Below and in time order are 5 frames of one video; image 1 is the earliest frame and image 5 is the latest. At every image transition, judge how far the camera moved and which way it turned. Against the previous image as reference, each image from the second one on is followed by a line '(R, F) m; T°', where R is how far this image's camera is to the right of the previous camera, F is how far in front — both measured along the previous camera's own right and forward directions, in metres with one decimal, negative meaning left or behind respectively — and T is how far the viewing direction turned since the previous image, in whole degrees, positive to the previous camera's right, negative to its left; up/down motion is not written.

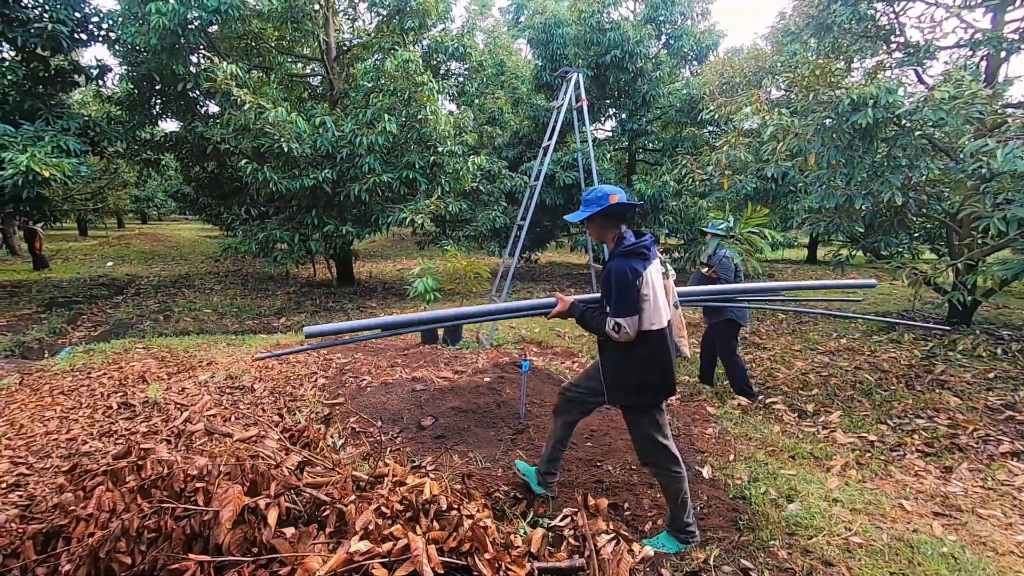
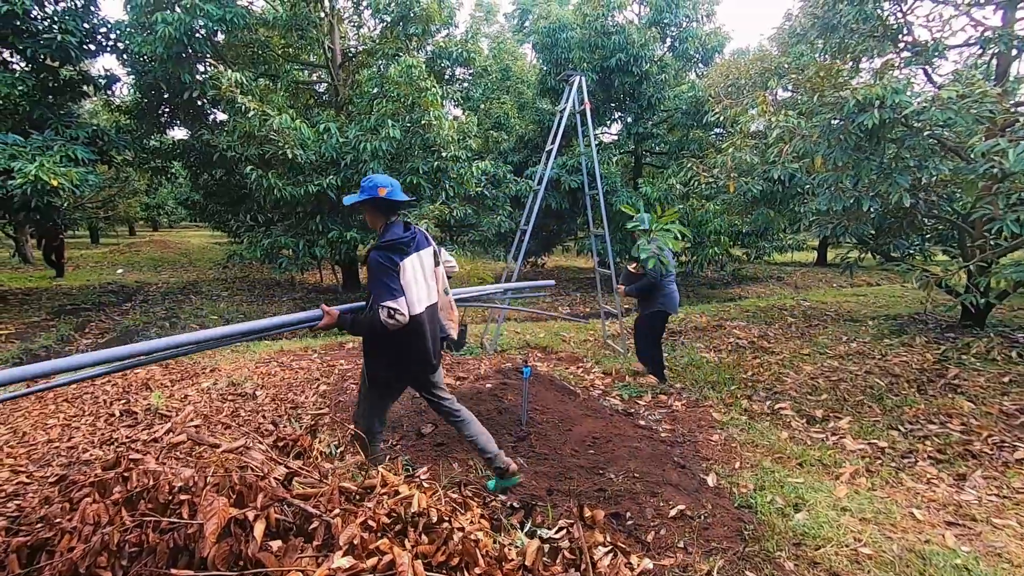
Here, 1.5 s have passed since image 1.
(0.0, 0.0) m; -1°
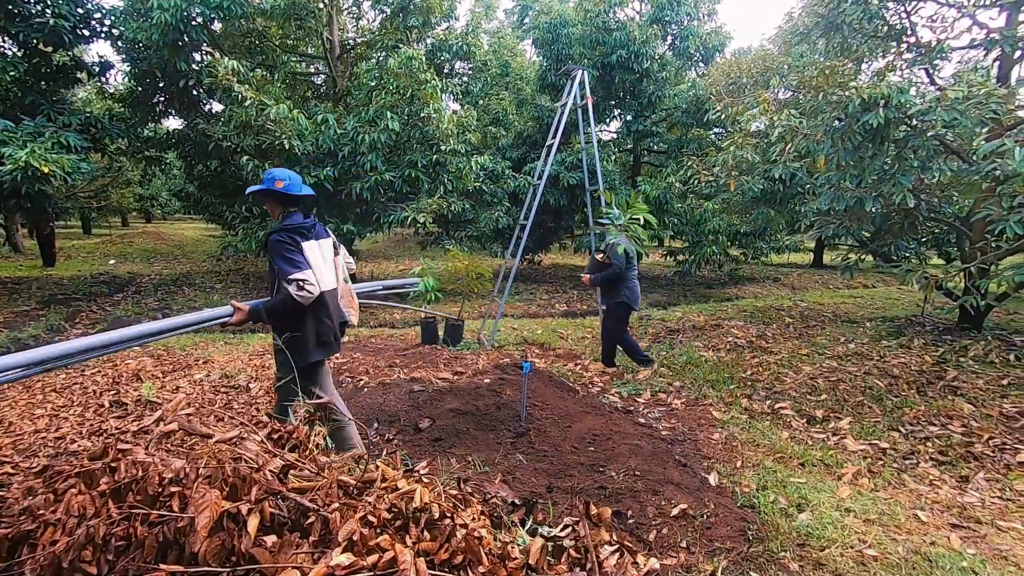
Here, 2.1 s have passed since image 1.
(0.0, +0.1) m; +1°
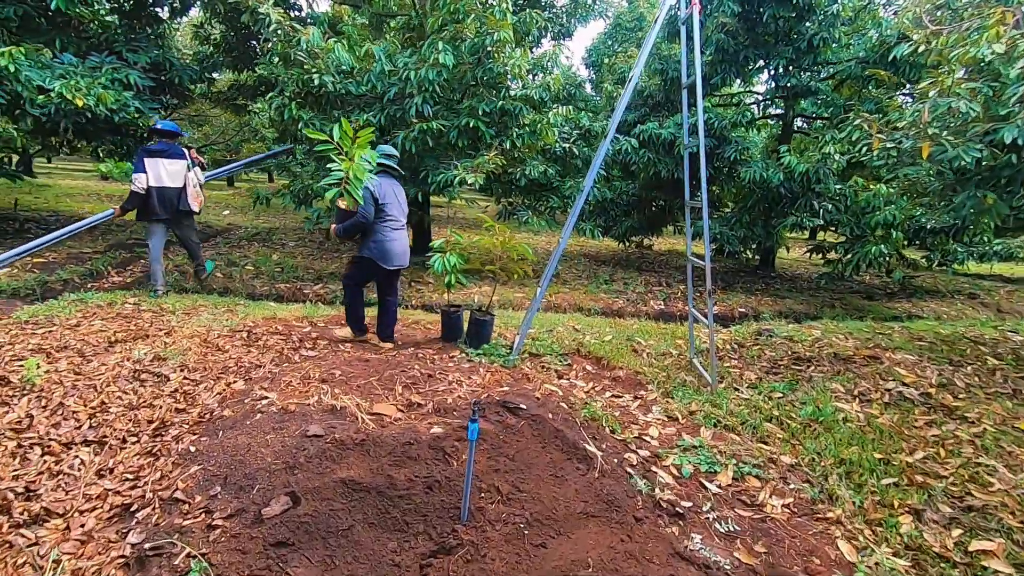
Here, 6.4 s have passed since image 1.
(+0.6, +1.5) m; -14°
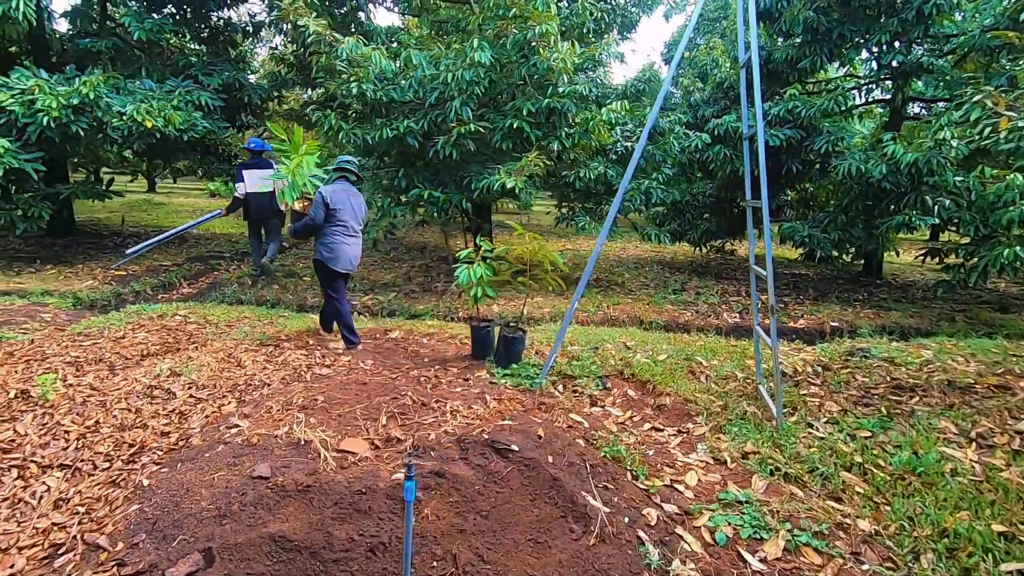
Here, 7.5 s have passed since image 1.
(+0.4, +0.4) m; -9°
